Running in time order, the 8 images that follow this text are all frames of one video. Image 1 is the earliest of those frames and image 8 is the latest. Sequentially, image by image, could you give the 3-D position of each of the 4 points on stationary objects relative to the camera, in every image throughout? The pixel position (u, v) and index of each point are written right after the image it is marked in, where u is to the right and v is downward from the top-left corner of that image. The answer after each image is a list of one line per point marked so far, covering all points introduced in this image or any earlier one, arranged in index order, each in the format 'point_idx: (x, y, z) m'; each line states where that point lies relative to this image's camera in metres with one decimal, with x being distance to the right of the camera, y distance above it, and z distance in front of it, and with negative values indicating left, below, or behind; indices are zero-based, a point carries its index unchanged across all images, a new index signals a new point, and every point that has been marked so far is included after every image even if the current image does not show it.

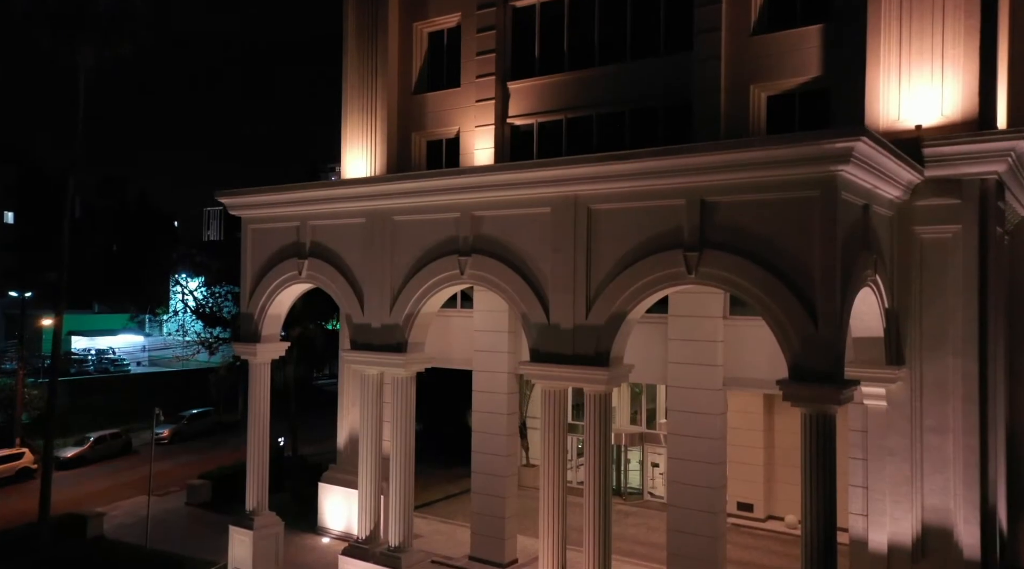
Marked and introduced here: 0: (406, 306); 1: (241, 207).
0: (-1.9, -0.4, +15.8) m
1: (-5.6, +1.6, +18.6) m
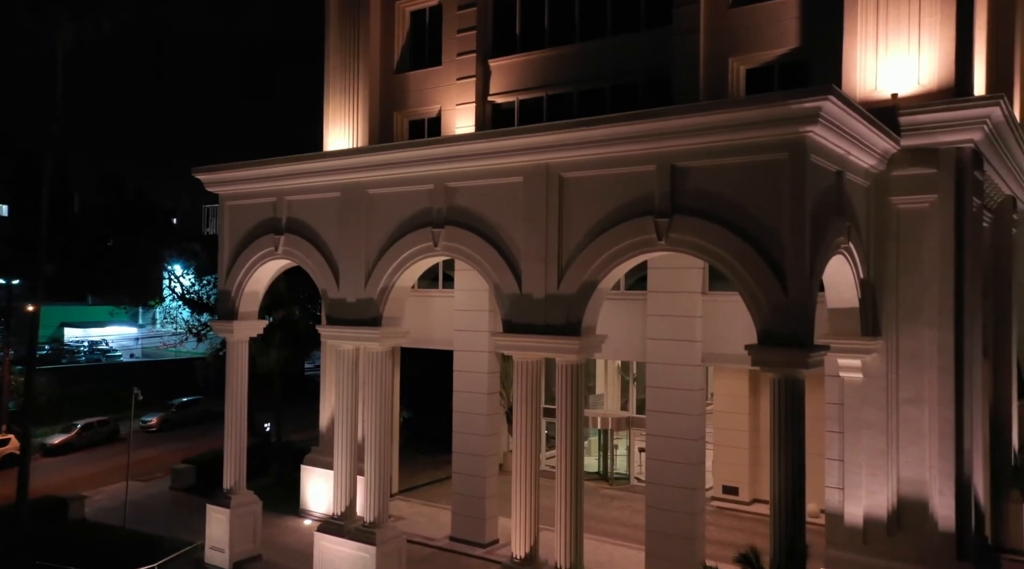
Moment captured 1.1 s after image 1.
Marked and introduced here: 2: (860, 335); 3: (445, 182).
0: (-2.3, +0.1, +15.6) m
1: (-6.0, +2.1, +18.4) m
2: (+5.3, -0.8, +13.6) m
3: (-1.1, +1.7, +14.6) m
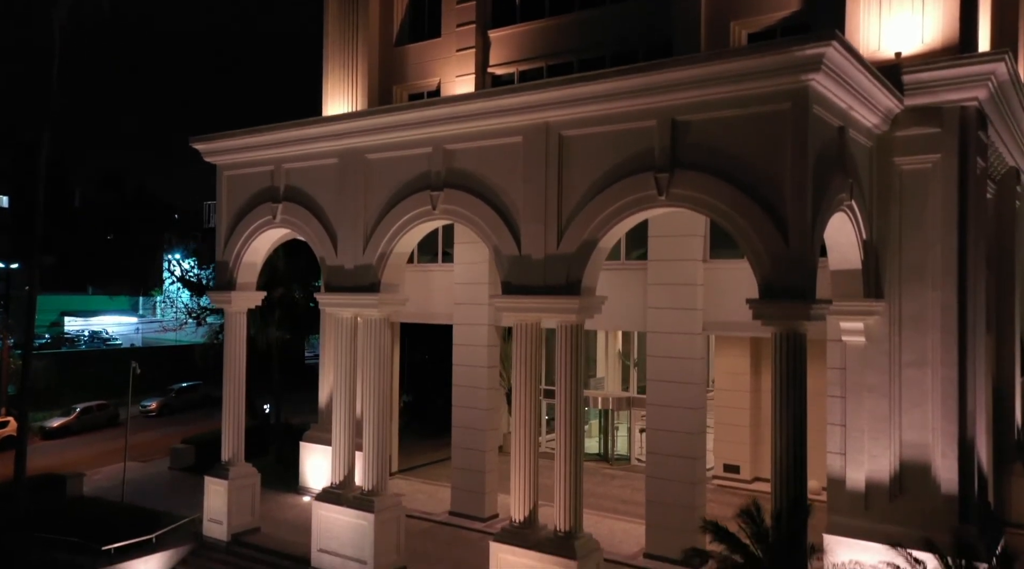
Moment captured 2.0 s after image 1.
0: (-2.3, +0.7, +15.5) m
1: (-6.0, +2.7, +18.3) m
2: (+5.3, -0.2, +13.5) m
3: (-1.1, +2.3, +14.5) m
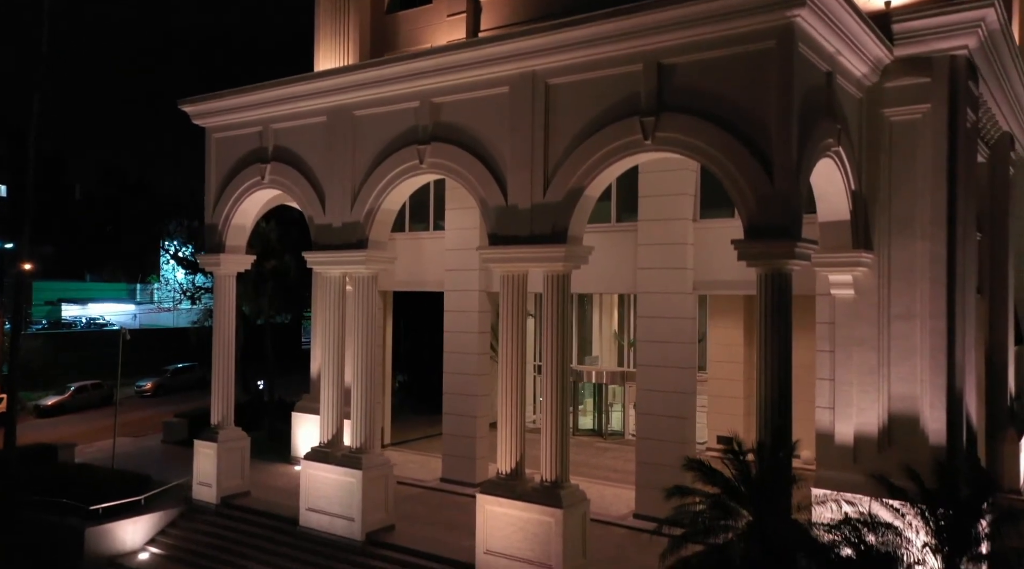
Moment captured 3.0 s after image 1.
0: (-2.5, +1.4, +15.4) m
1: (-6.2, +3.4, +18.2) m
2: (+5.1, +0.5, +13.4) m
3: (-1.3, +3.0, +14.4) m
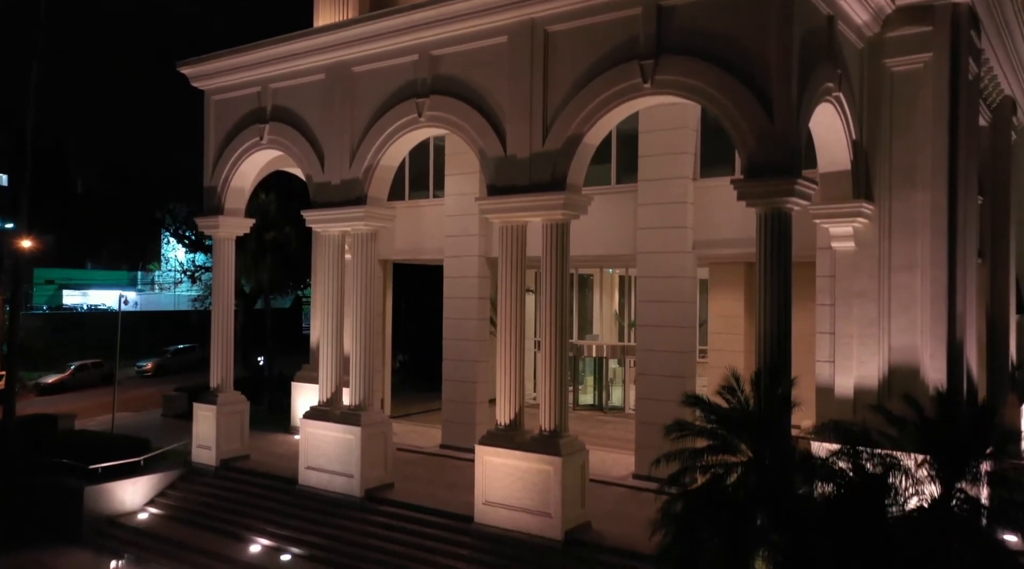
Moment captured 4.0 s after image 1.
0: (-2.5, +2.2, +15.4) m
1: (-6.2, +4.2, +18.1) m
2: (+5.0, +1.3, +13.3) m
3: (-1.3, +3.7, +14.3) m
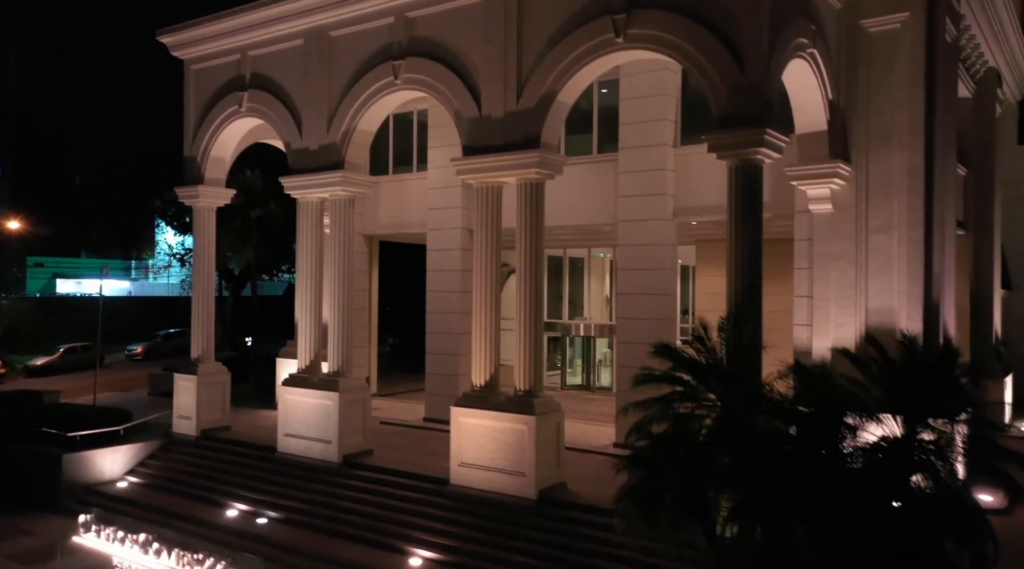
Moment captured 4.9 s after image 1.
0: (-2.9, +2.8, +15.3) m
1: (-6.6, +4.8, +18.0) m
2: (+4.7, +1.8, +13.3) m
3: (-1.7, +4.3, +14.3) m
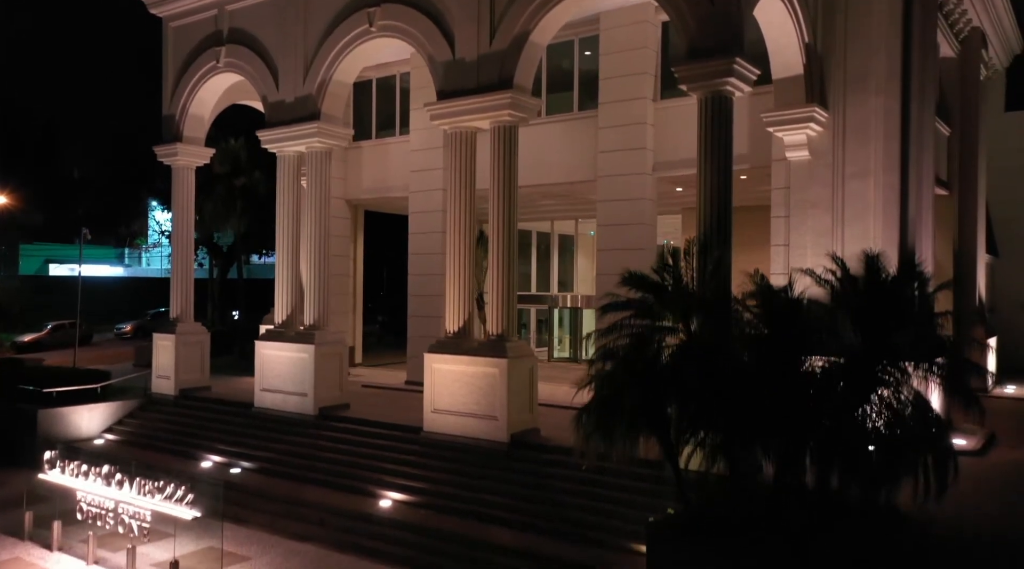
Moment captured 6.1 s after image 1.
0: (-3.3, +3.6, +15.2) m
1: (-7.0, +5.6, +17.9) m
2: (+4.3, +2.6, +13.2) m
3: (-2.1, +5.1, +14.1) m
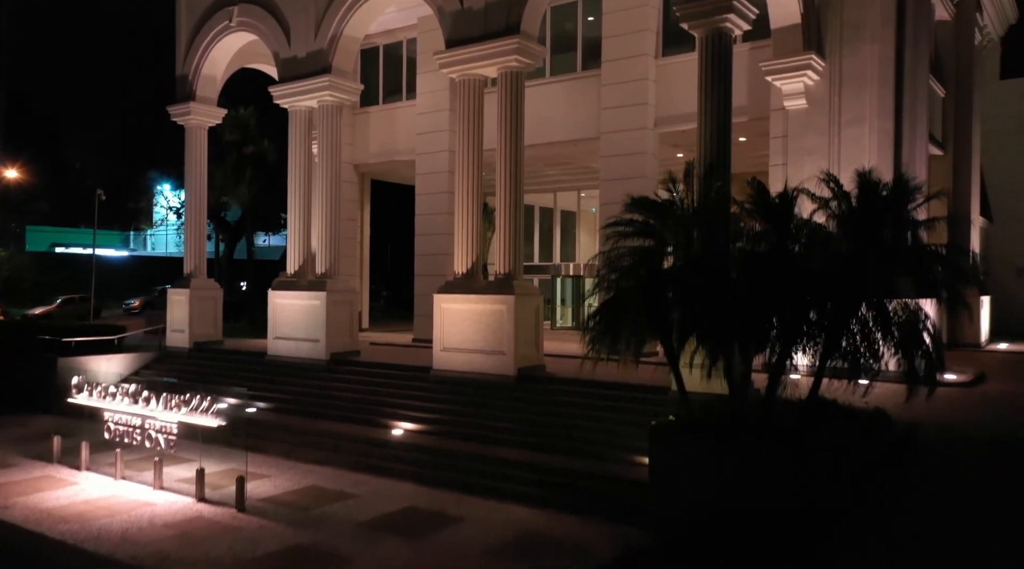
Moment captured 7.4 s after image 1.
0: (-3.2, +4.4, +15.6) m
1: (-6.9, +6.5, +18.3) m
2: (+4.4, +3.5, +13.6) m
3: (-2.0, +6.0, +14.6) m
